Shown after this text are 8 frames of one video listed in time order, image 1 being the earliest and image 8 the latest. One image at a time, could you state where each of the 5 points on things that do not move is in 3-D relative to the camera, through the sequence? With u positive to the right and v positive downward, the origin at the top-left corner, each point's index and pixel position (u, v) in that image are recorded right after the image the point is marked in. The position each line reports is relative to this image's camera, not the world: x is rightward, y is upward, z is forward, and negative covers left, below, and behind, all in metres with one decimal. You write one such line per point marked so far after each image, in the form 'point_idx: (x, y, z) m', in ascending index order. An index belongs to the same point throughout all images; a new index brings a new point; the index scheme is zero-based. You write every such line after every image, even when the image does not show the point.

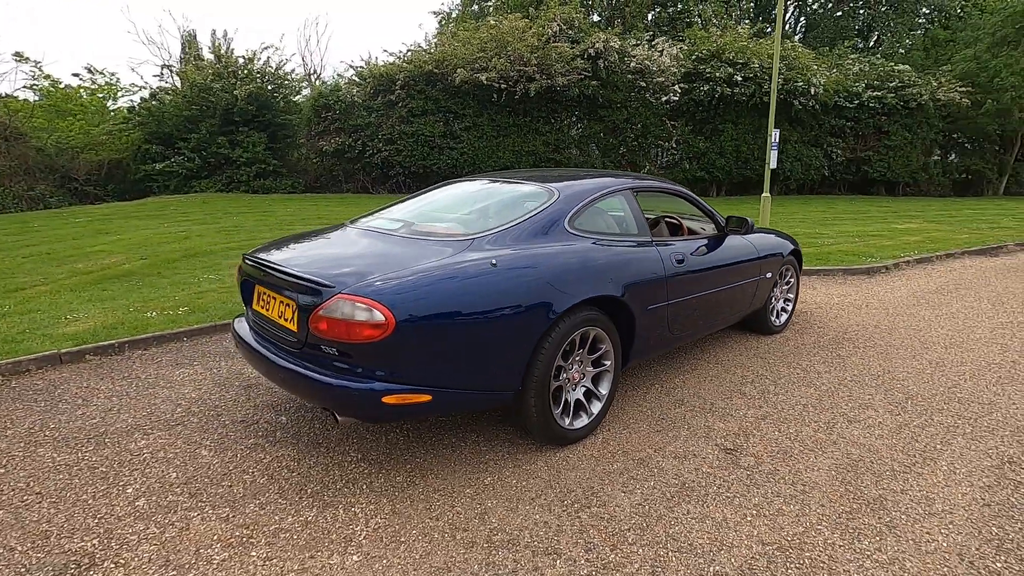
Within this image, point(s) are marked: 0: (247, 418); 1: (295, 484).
0: (-1.6, -0.8, +3.2) m
1: (-1.0, -0.9, +2.6) m
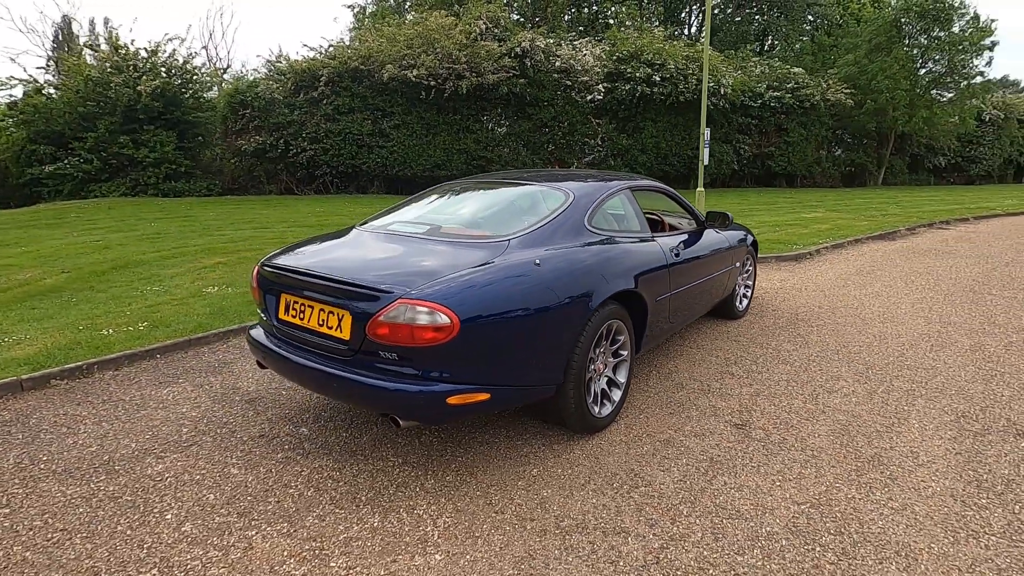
0: (-1.4, -0.8, +3.1) m
1: (-0.8, -1.0, +2.5) m
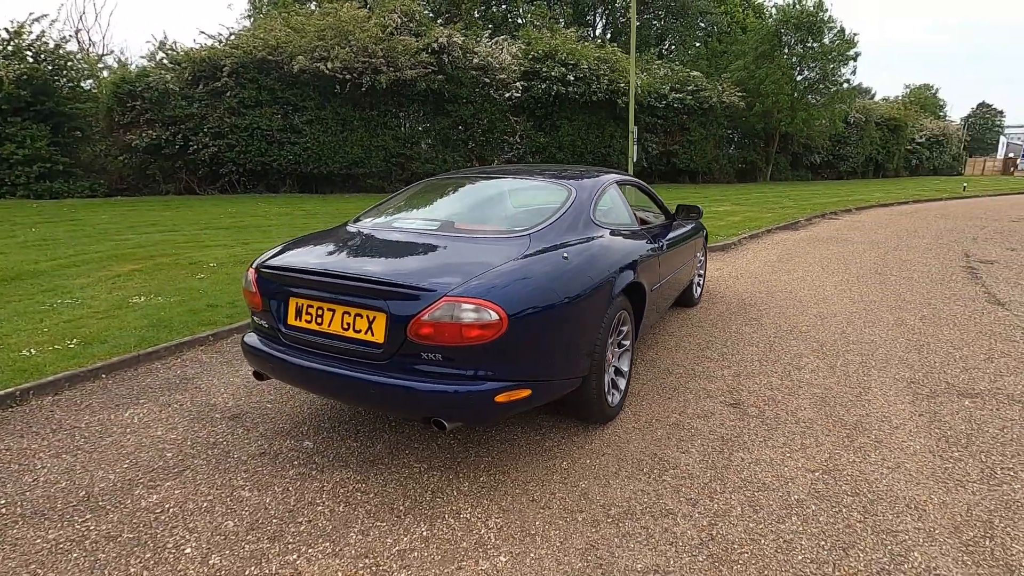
0: (-1.3, -0.9, +2.8) m
1: (-0.6, -1.0, +2.4) m
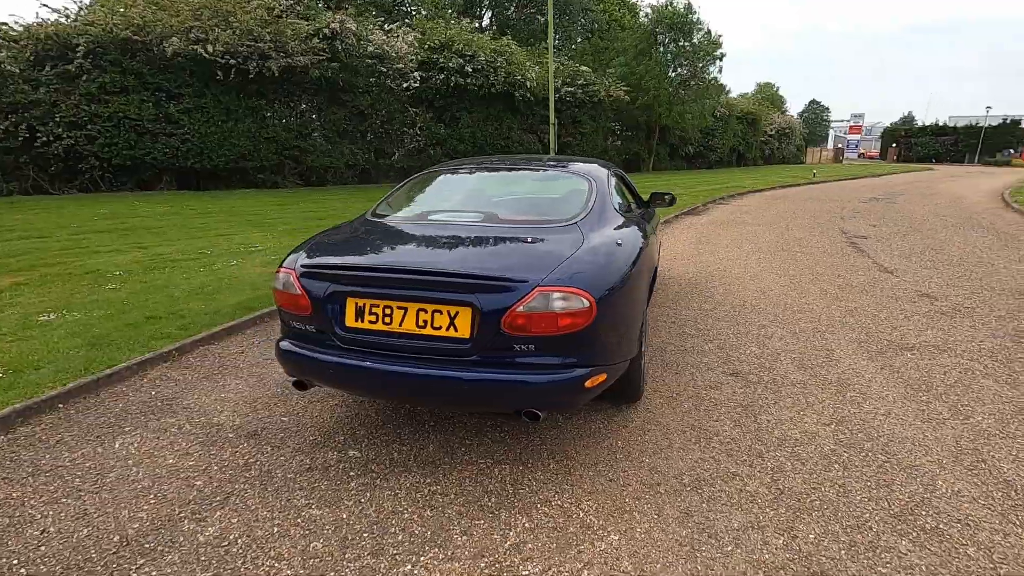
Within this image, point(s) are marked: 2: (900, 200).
0: (-1.0, -0.9, +2.6) m
1: (-0.2, -0.9, +2.4) m
2: (+12.3, +2.8, +17.1) m
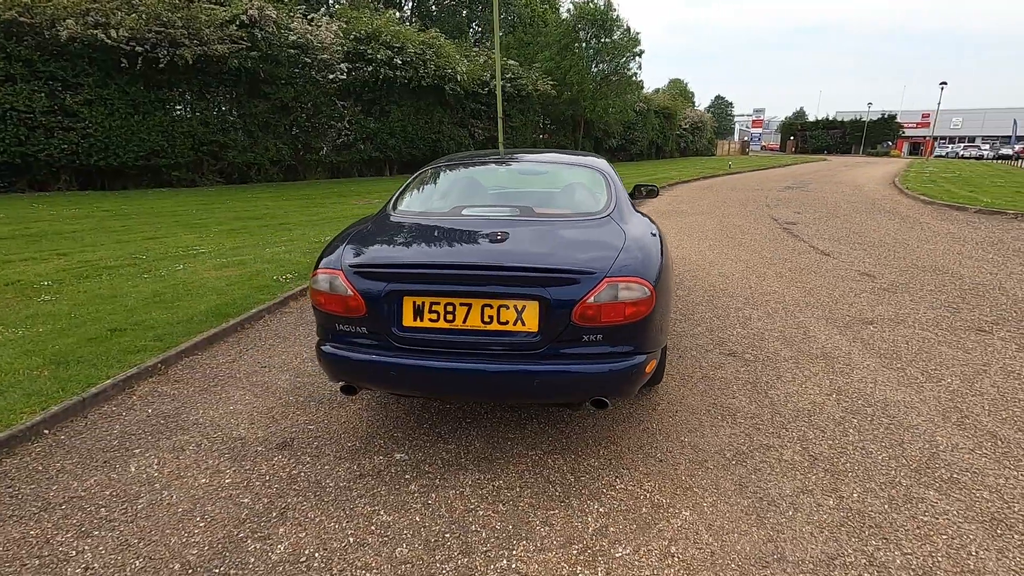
0: (-0.7, -0.9, +2.6) m
1: (+0.1, -0.9, +2.4) m
2: (+10.3, +3.5, +18.6) m
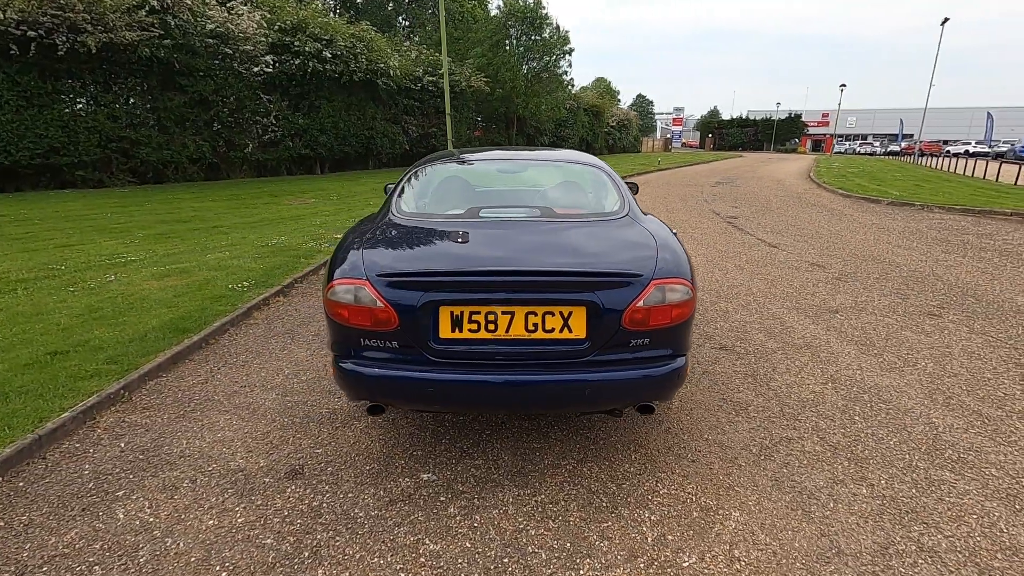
0: (-0.5, -0.9, +2.4) m
1: (+0.3, -0.9, +2.3) m
2: (+8.2, +3.8, +19.6) m
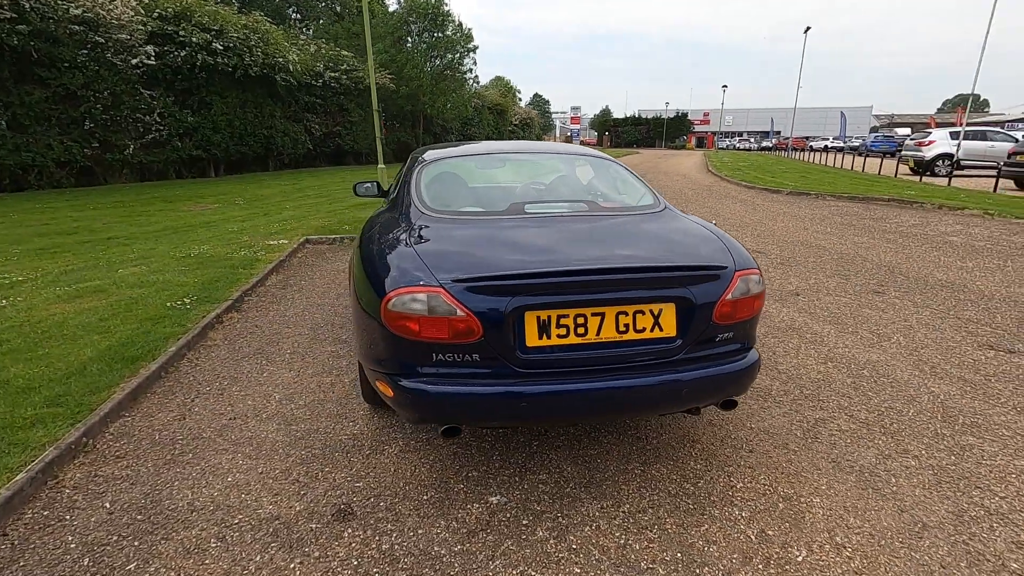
0: (-0.2, -0.9, +2.1) m
1: (+0.7, -0.9, +2.2) m
2: (+5.2, +4.2, +20.6) m
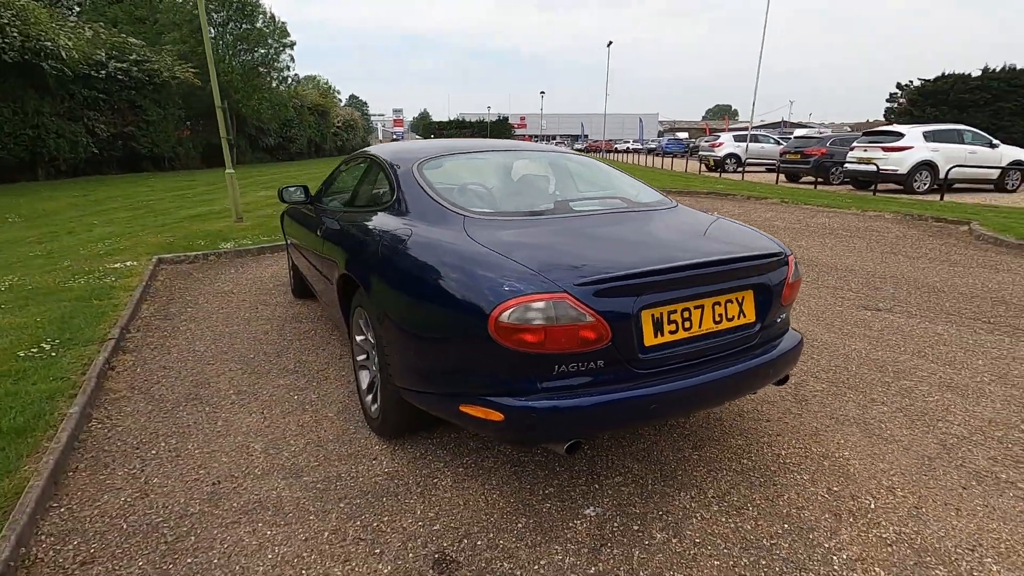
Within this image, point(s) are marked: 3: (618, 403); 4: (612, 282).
0: (+0.3, -1.0, +2.0) m
1: (+1.0, -0.9, +2.3) m
2: (-0.7, +4.3, +21.2) m
3: (+0.3, -0.4, +1.9) m
4: (+0.3, 0.0, +1.8) m
